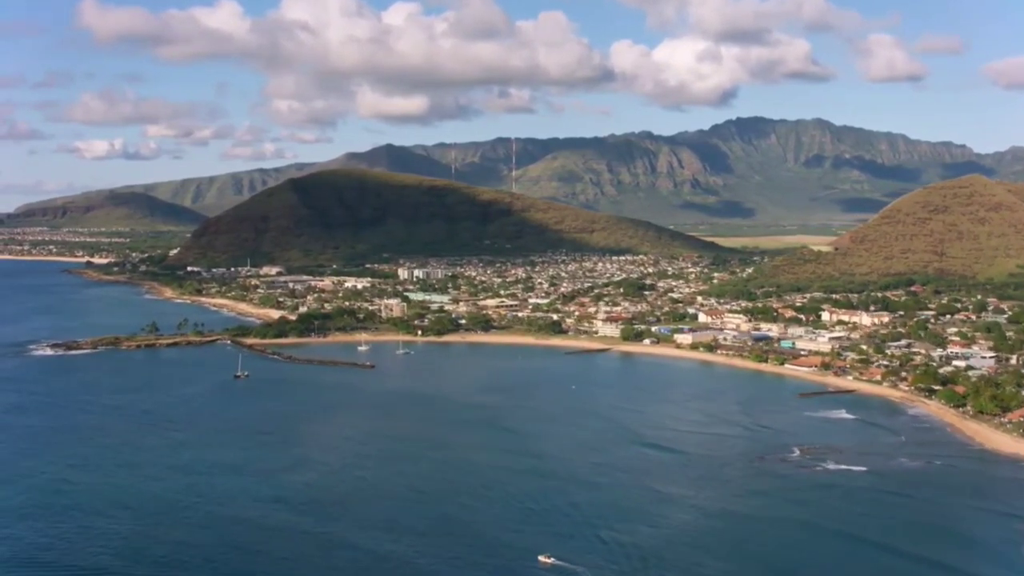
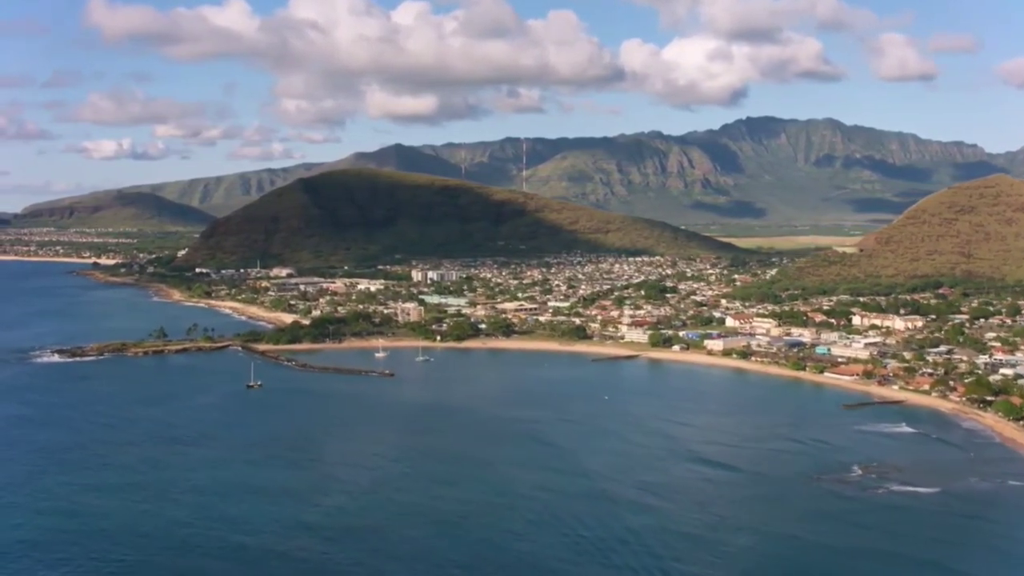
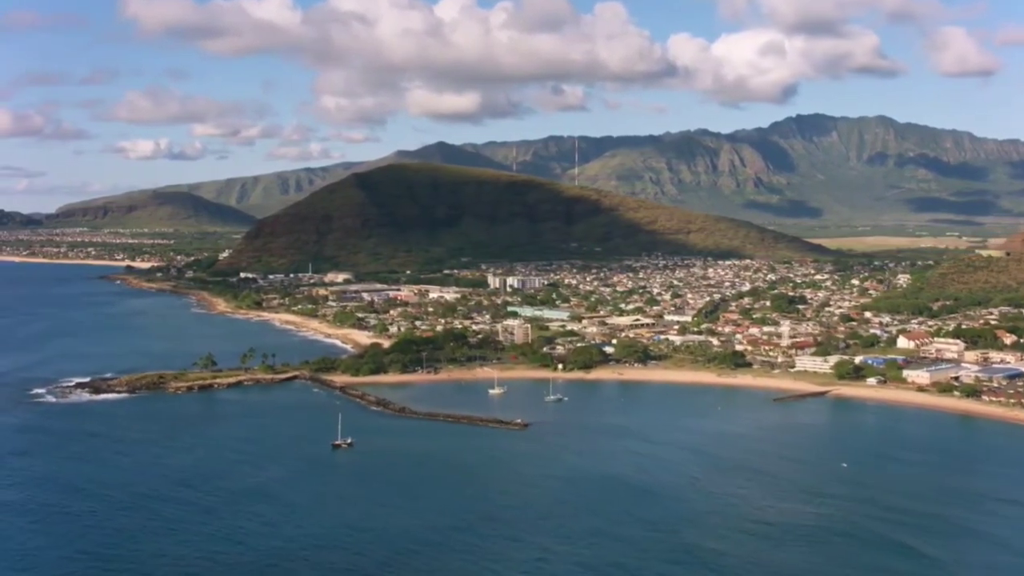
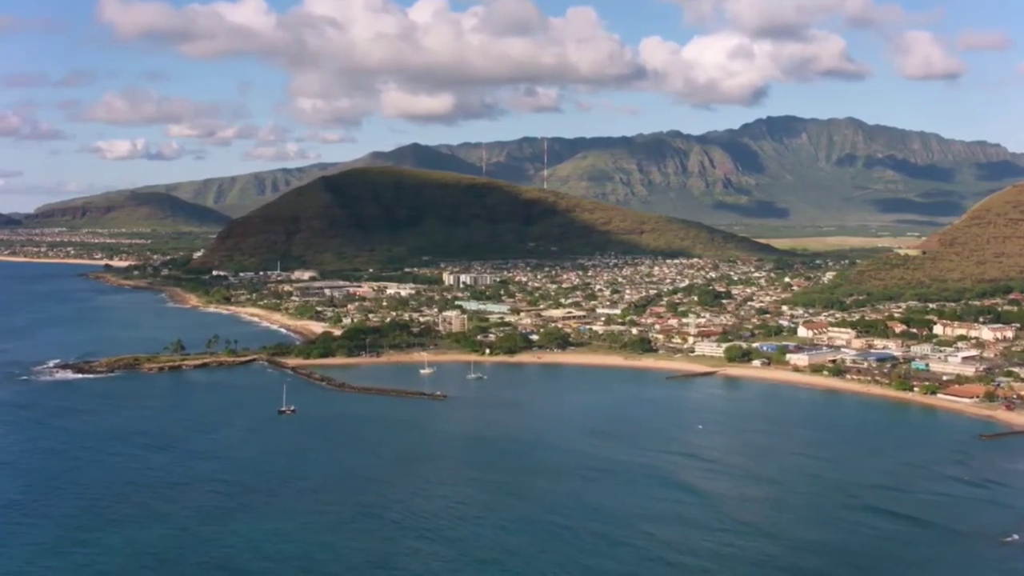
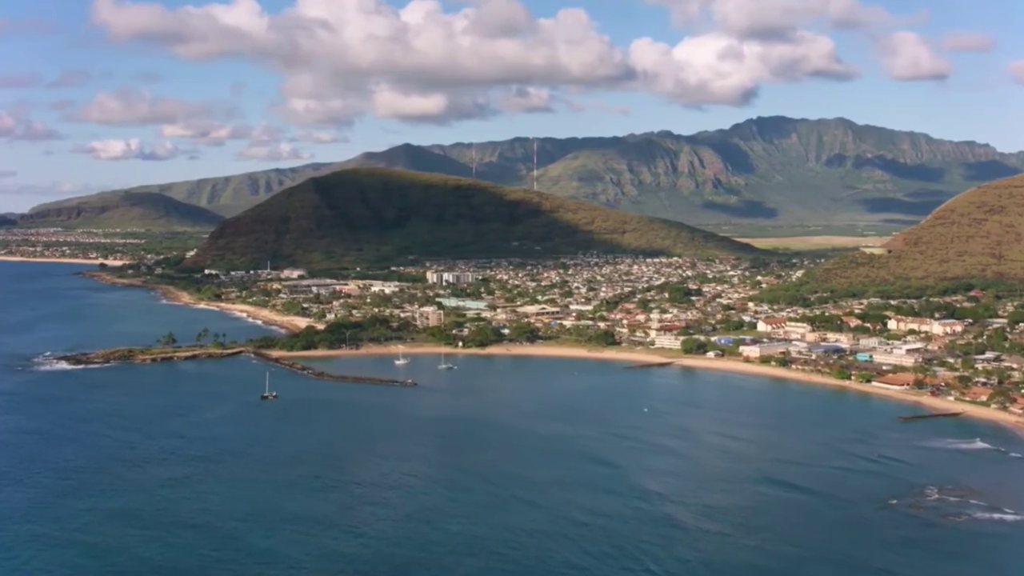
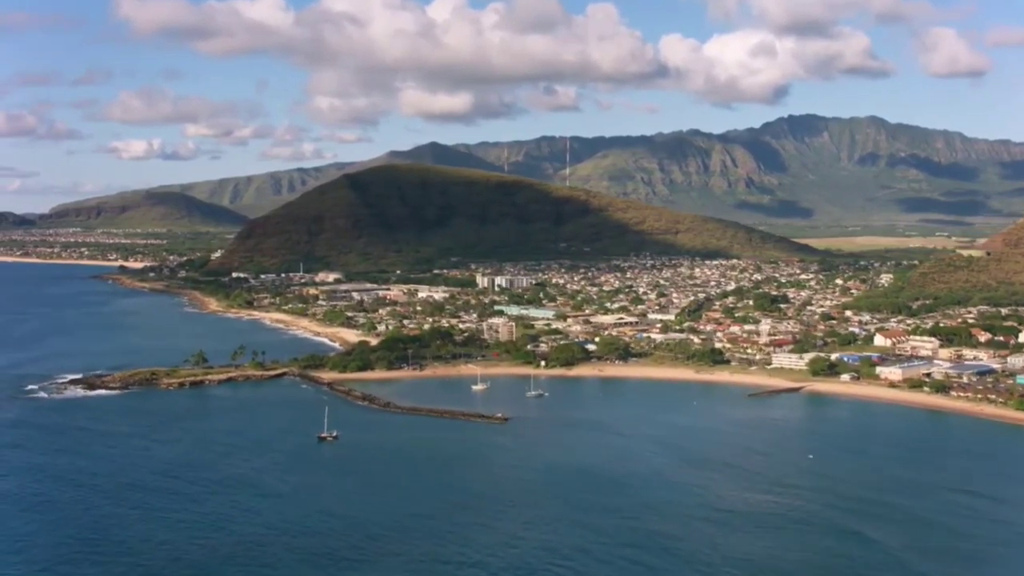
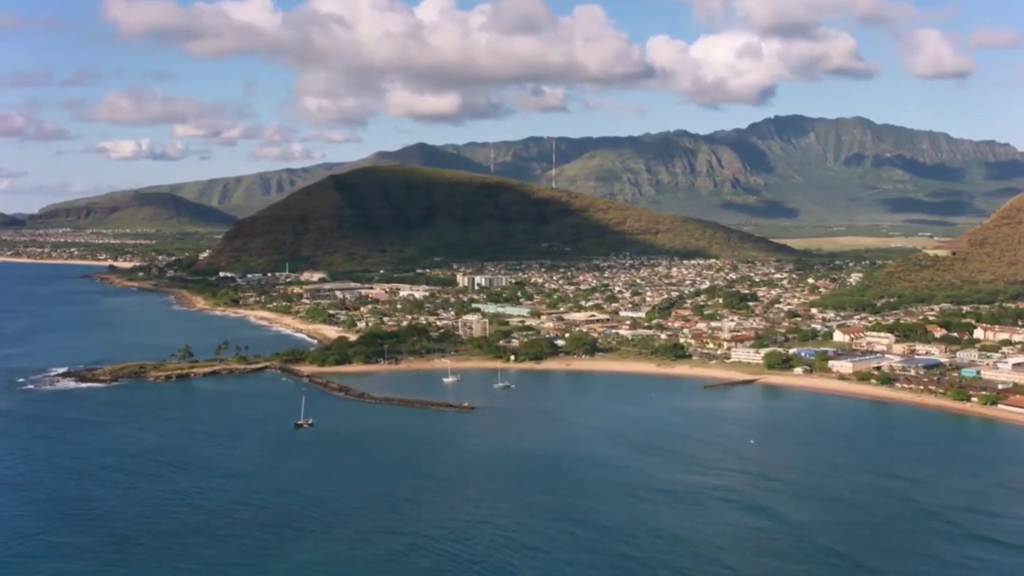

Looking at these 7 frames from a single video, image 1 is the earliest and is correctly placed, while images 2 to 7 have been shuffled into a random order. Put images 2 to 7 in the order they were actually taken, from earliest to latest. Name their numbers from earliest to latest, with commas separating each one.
2, 5, 4, 7, 6, 3
